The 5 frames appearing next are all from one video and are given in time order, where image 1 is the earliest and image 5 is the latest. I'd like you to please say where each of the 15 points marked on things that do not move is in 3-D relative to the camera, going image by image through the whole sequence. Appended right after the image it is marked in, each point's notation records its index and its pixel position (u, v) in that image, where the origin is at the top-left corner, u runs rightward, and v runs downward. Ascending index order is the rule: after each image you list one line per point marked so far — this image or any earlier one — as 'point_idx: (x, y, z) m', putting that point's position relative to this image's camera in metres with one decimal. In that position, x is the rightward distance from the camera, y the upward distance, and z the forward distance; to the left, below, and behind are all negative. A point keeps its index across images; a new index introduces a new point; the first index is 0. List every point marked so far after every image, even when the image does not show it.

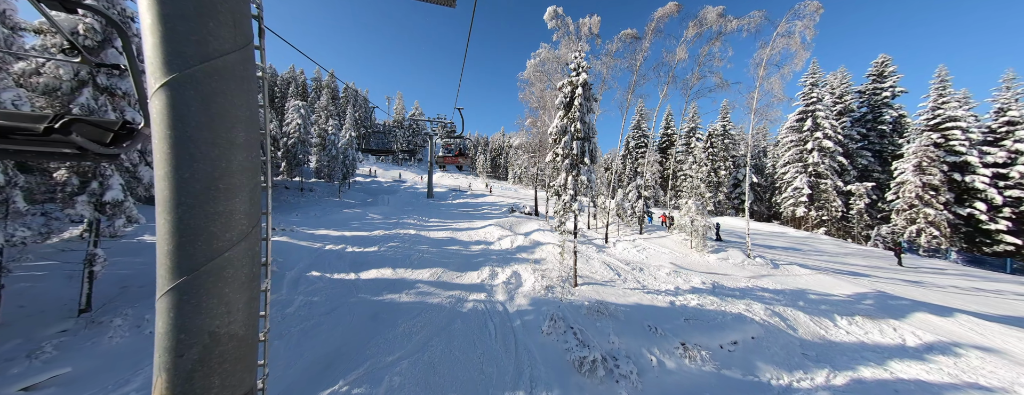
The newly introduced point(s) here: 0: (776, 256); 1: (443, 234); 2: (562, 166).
0: (+15.5, -3.5, +14.7) m
1: (-4.1, -2.2, +15.0) m
2: (+2.1, +1.3, +10.5) m
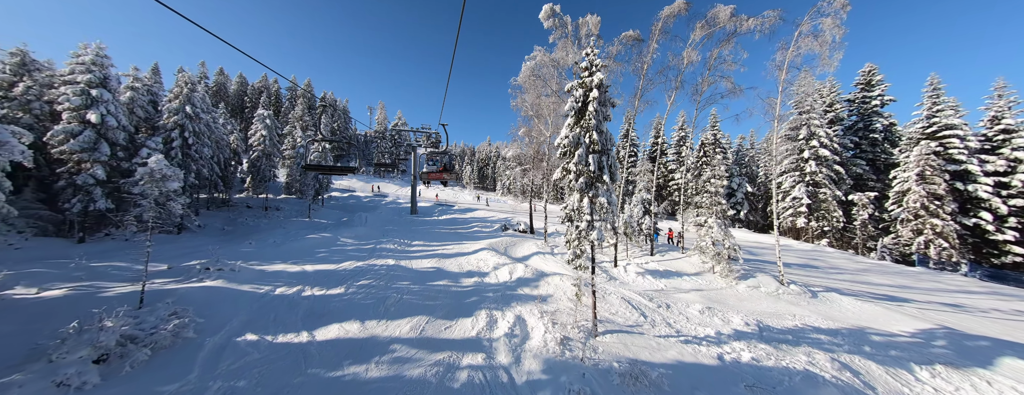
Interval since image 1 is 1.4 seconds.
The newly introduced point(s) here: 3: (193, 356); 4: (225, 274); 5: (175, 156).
0: (+15.4, -4.3, +13.2) m
1: (-4.2, -3.3, +12.8) m
2: (+2.1, +0.4, +8.6) m
3: (-7.4, -3.7, +5.8) m
4: (-10.1, -2.7, +8.9) m
5: (-19.4, +2.4, +14.4) m
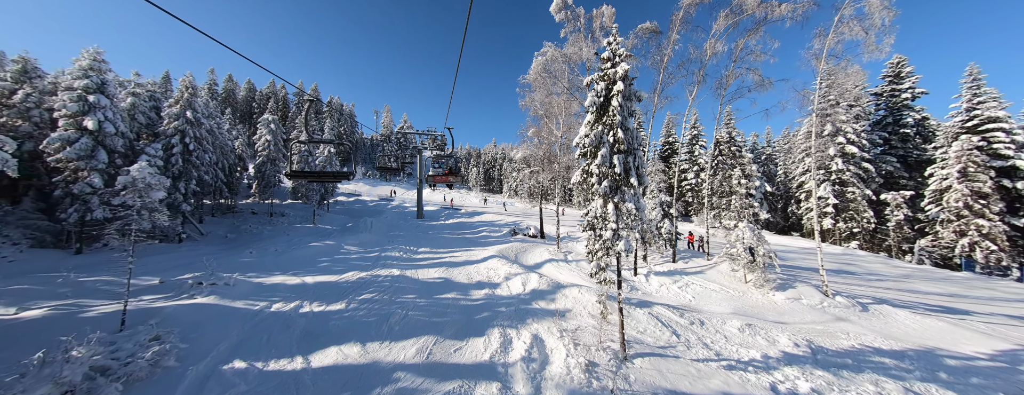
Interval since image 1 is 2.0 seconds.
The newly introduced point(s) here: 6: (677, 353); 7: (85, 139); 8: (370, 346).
0: (+16.0, -4.3, +12.0) m
1: (-3.6, -3.6, +12.0) m
2: (+2.5, +0.3, +7.7) m
3: (-6.9, -3.9, +5.1) m
4: (-9.6, -3.0, +8.3) m
5: (-18.8, +1.9, +14.0) m
6: (+4.7, -4.4, +7.2) m
7: (-18.6, +2.5, +10.9) m
8: (-3.9, -4.1, +6.9) m
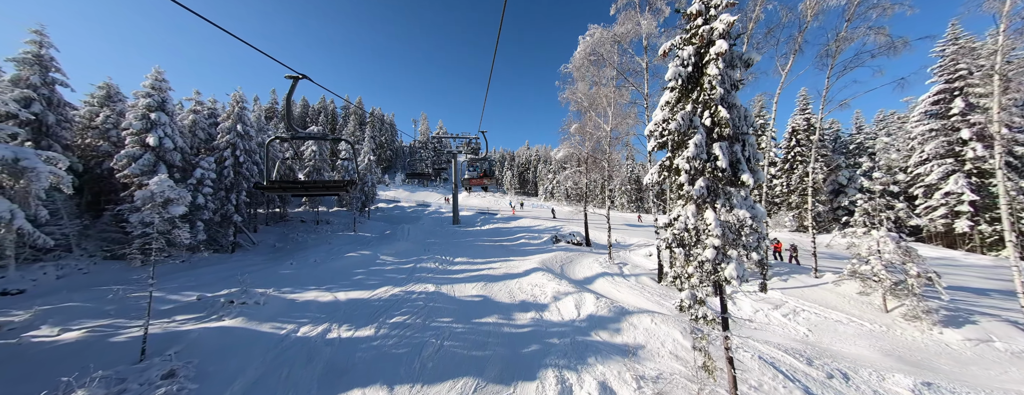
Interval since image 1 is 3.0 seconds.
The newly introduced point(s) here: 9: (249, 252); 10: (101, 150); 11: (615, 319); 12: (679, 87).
0: (+17.9, -4.2, +8.2) m
1: (-1.6, -3.9, +10.7) m
2: (+3.9, +0.2, +5.7) m
3: (-5.7, -4.2, +4.2) m
4: (-8.1, -3.4, +7.7) m
5: (-16.6, +1.3, +14.6) m
6: (+6.1, -4.5, +4.8) m
7: (-16.7, +1.9, +11.5) m
8: (-2.5, -4.3, +5.6) m
9: (-16.2, -3.3, +15.6) m
10: (-20.1, +2.3, +12.3) m
11: (+3.4, -3.9, +8.2) m
12: (+3.9, +2.6, +5.8) m
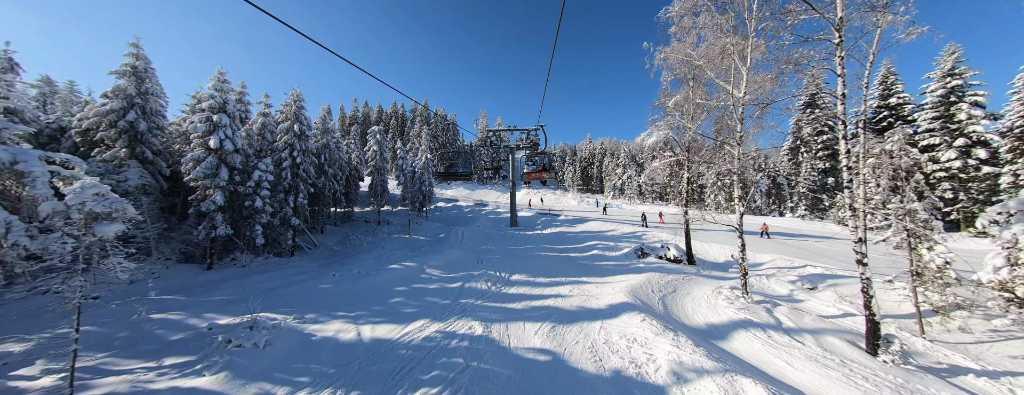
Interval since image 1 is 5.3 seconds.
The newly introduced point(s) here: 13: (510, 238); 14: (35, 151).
0: (+19.2, -4.3, +0.5) m
1: (+0.7, -4.0, +7.3) m
2: (+4.9, 0.0, +1.1) m
3: (-4.7, -4.5, +1.9) m
4: (-6.2, -3.6, +5.9) m
5: (-12.9, +1.2, +14.4) m
6: (+6.9, -4.7, -0.2) m
7: (-13.8, +1.7, +11.5) m
8: (-1.3, -4.5, +2.6) m
9: (-12.4, -3.5, +15.3) m
10: (-16.9, +2.1, +13.0) m
11: (+5.0, -4.1, +3.8) m
12: (+5.0, +2.4, +1.2) m
13: (-0.3, -3.0, +18.6) m
14: (-11.1, +1.1, +5.8) m
